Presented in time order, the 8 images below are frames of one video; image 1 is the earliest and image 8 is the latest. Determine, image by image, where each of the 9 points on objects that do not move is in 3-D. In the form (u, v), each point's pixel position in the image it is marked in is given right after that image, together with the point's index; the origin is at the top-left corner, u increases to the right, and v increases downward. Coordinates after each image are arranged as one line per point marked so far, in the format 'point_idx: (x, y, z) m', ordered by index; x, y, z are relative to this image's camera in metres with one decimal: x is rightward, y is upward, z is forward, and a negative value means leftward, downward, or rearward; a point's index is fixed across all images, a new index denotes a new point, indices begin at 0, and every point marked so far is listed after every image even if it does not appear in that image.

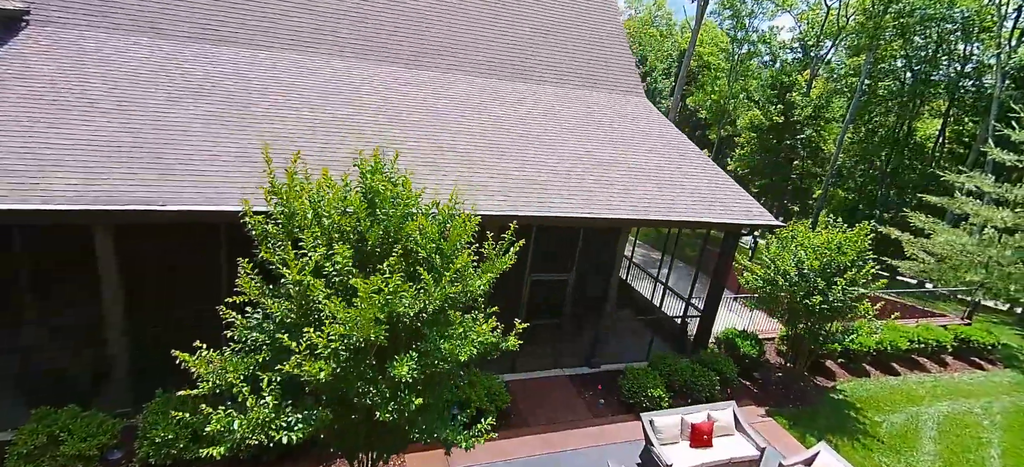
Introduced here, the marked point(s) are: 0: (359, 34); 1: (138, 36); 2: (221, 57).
0: (-2.9, +3.7, +9.4) m
1: (-5.9, +3.1, +7.8) m
2: (-4.7, +2.8, +8.0) m
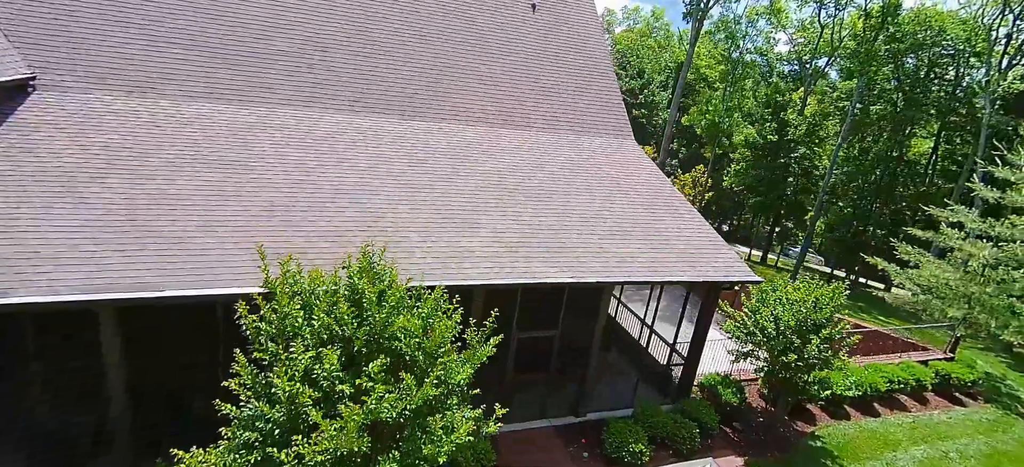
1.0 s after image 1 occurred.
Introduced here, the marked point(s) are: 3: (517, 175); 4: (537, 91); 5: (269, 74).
0: (-3.0, +2.8, +9.6) m
1: (-6.1, +2.2, +8.1) m
2: (-4.9, +1.9, +8.3) m
3: (+0.1, +1.1, +9.2) m
4: (+0.6, +3.3, +11.3) m
5: (-4.5, +2.9, +9.2) m
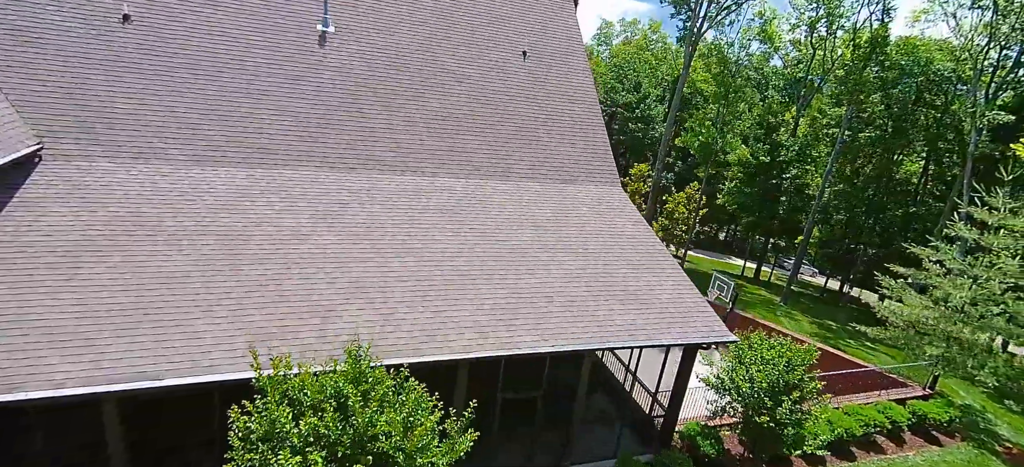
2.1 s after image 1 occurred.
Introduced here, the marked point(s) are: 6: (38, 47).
0: (-3.3, +1.7, +10.0) m
1: (-6.3, +1.2, +8.4) m
2: (-5.1, +0.9, +8.6) m
3: (-0.1, +0.1, +9.6) m
4: (+0.3, +2.2, +11.6) m
5: (-4.7, +1.9, +9.5) m
6: (-8.4, +3.3, +8.7) m
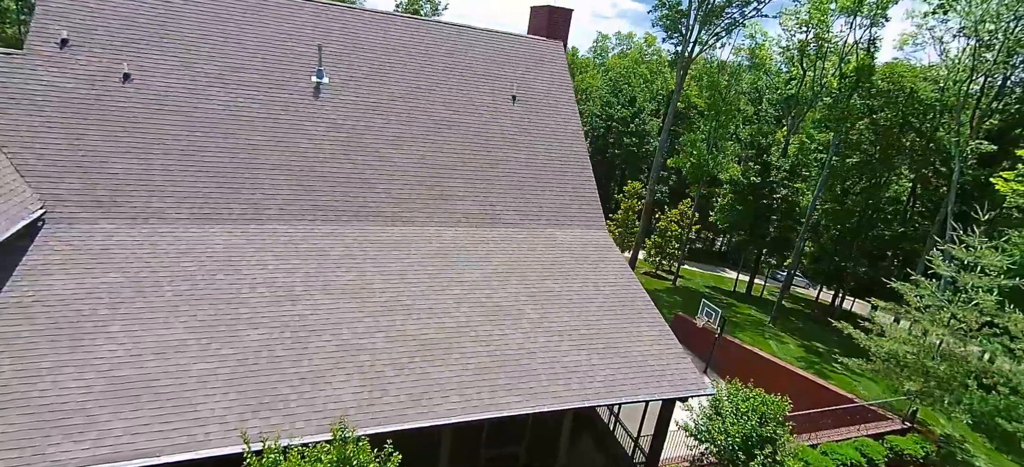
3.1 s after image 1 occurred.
0: (-3.6, +0.7, +10.3) m
1: (-6.6, +0.1, +8.7) m
2: (-5.4, -0.1, +8.9) m
3: (-0.4, -1.0, +9.9) m
4: (+0.1, +1.1, +12.0) m
5: (-5.0, +0.8, +9.9) m
6: (-8.6, +2.3, +9.1) m
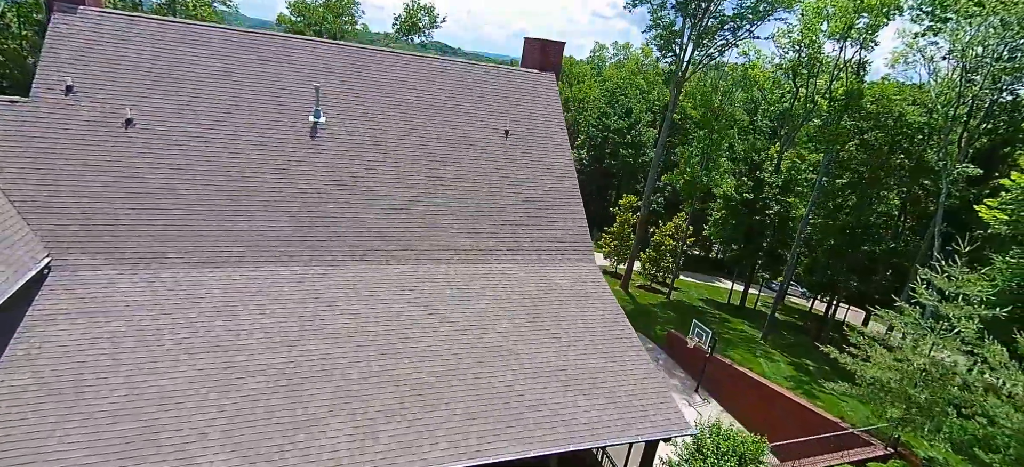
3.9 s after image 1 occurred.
0: (-3.8, -0.2, +10.7) m
1: (-6.8, -0.7, +9.1) m
2: (-5.6, -1.0, +9.2) m
3: (-0.6, -1.8, +10.3) m
4: (-0.2, +0.3, +12.3) m
5: (-5.2, 0.0, +10.2) m
6: (-8.8, +1.4, +9.4) m
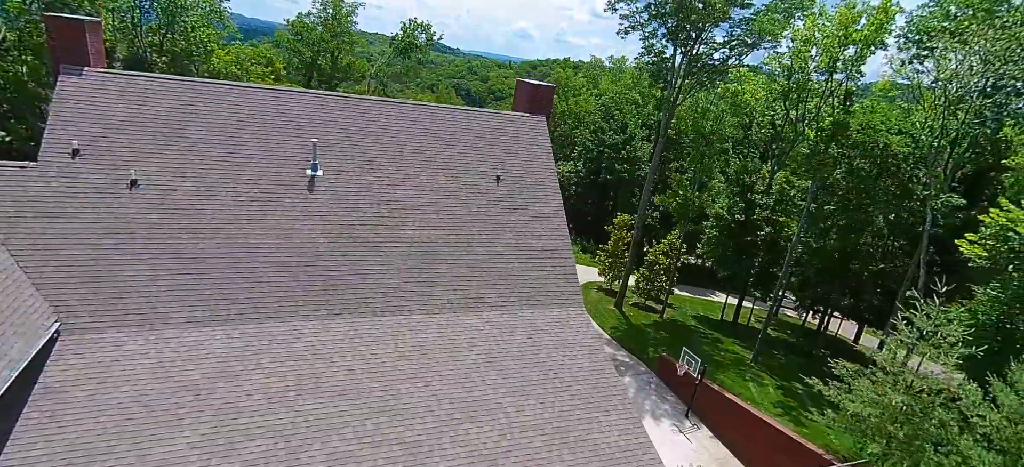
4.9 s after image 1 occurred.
0: (-4.0, -1.4, +11.1) m
1: (-7.0, -1.9, +9.5) m
2: (-5.8, -2.2, +9.7) m
3: (-0.8, -3.1, +10.7) m
4: (-0.4, -0.9, +12.8) m
5: (-5.4, -1.2, +10.6) m
6: (-9.1, +0.2, +9.8) m
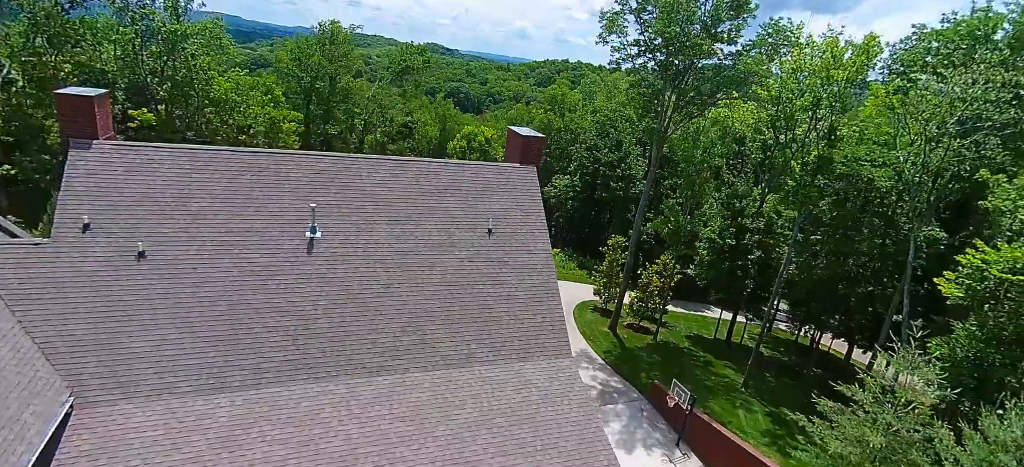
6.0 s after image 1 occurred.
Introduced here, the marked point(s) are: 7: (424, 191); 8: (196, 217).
0: (-4.3, -2.9, +11.6) m
1: (-7.3, -3.5, +10.0) m
2: (-6.0, -3.7, +10.2) m
3: (-1.1, -4.6, +11.2) m
4: (-0.7, -2.5, +13.3) m
5: (-5.7, -2.7, +11.2) m
6: (-9.3, -1.3, +10.3) m
7: (-2.6, +1.2, +14.5) m
8: (-7.7, +0.4, +11.9) m
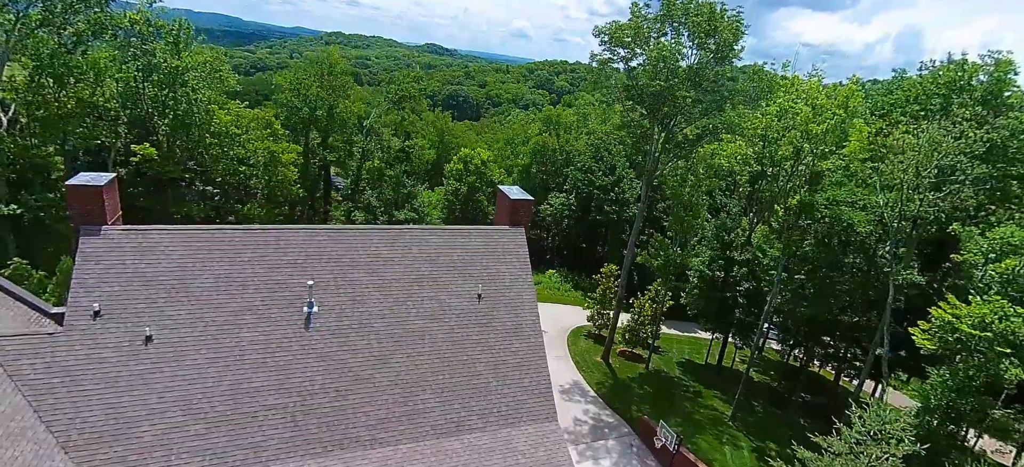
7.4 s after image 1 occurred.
0: (-4.6, -5.0, +12.3) m
1: (-7.6, -5.5, +10.7) m
2: (-6.4, -5.8, +10.9) m
3: (-1.4, -6.6, +11.9) m
4: (-1.0, -4.5, +14.1) m
5: (-6.0, -4.8, +11.9) m
6: (-9.7, -3.4, +11.0) m
7: (-3.0, -0.8, +15.2) m
8: (-8.0, -1.7, +12.6) m
